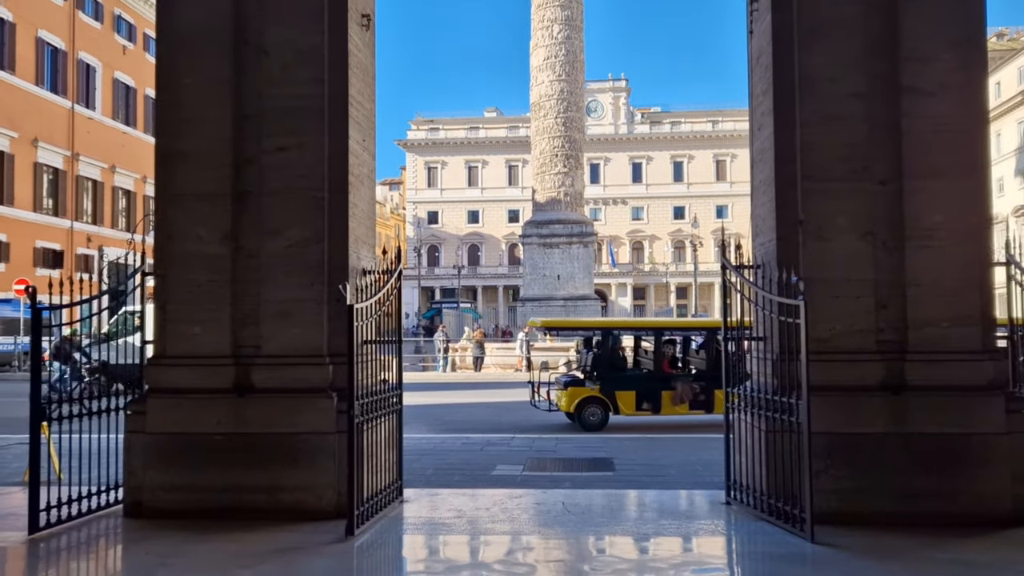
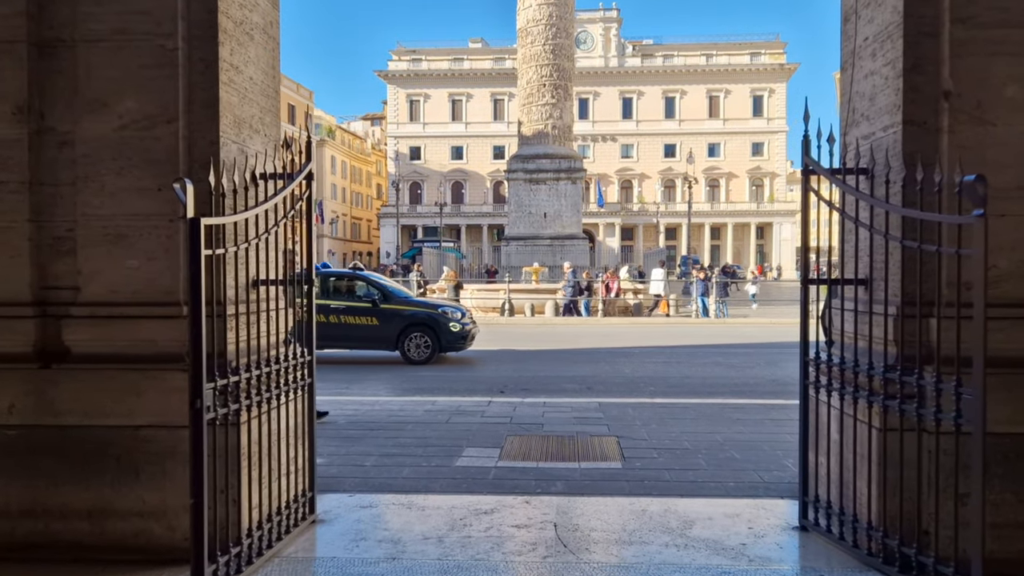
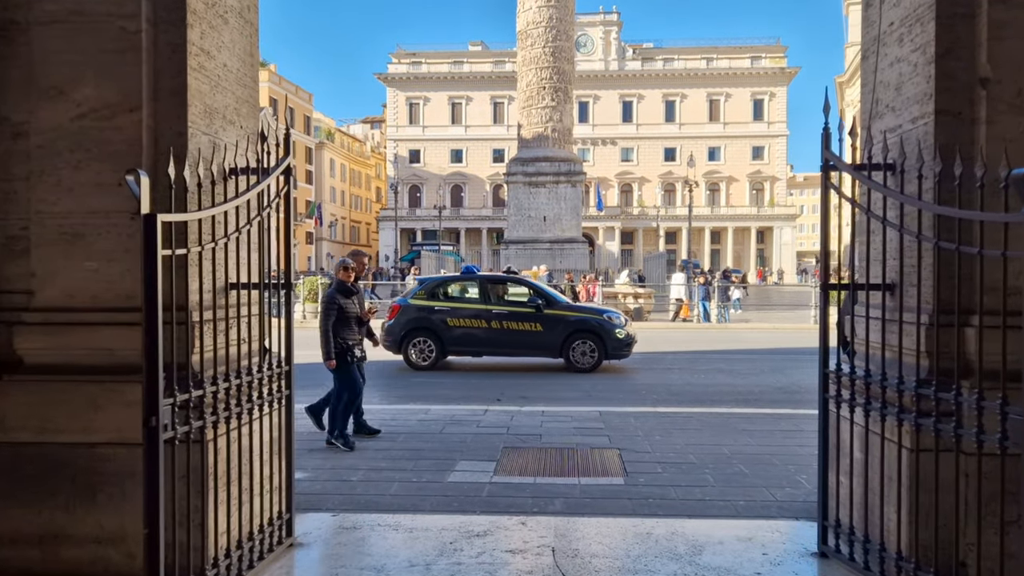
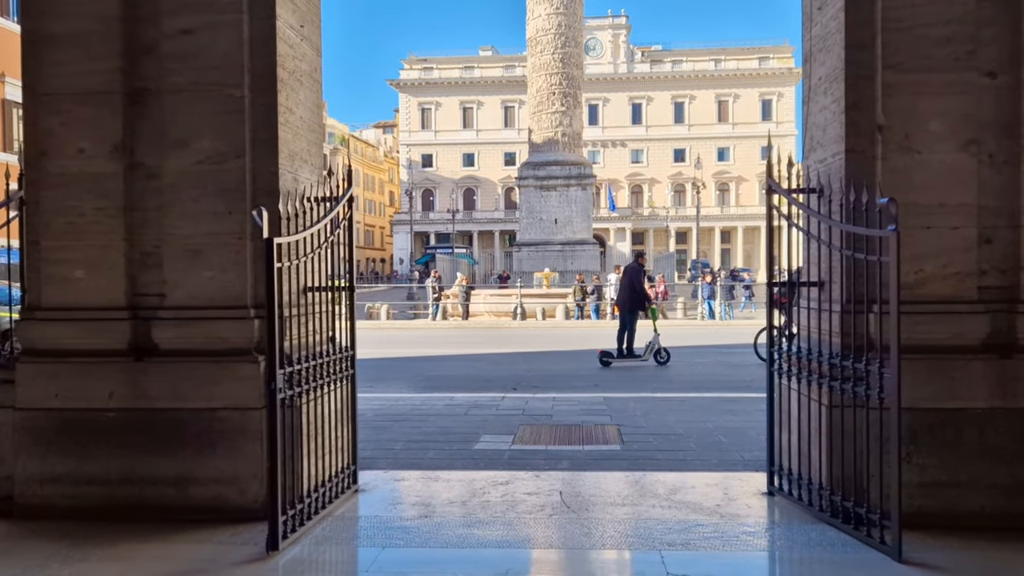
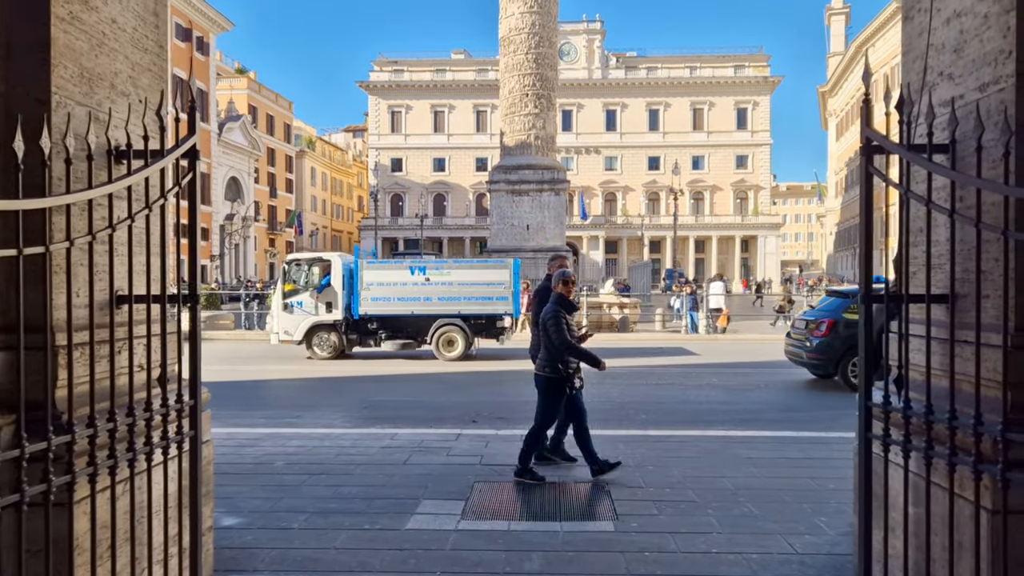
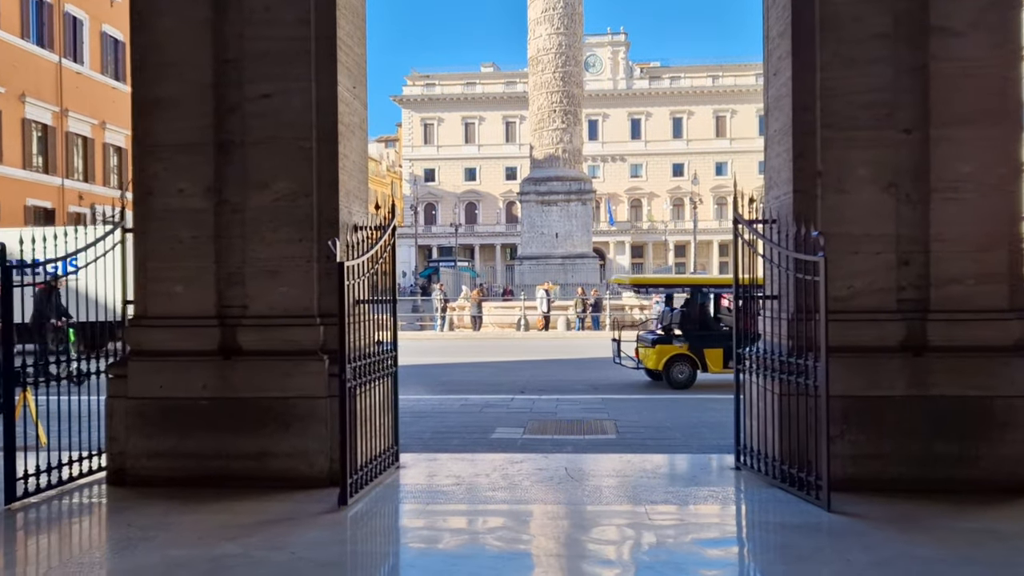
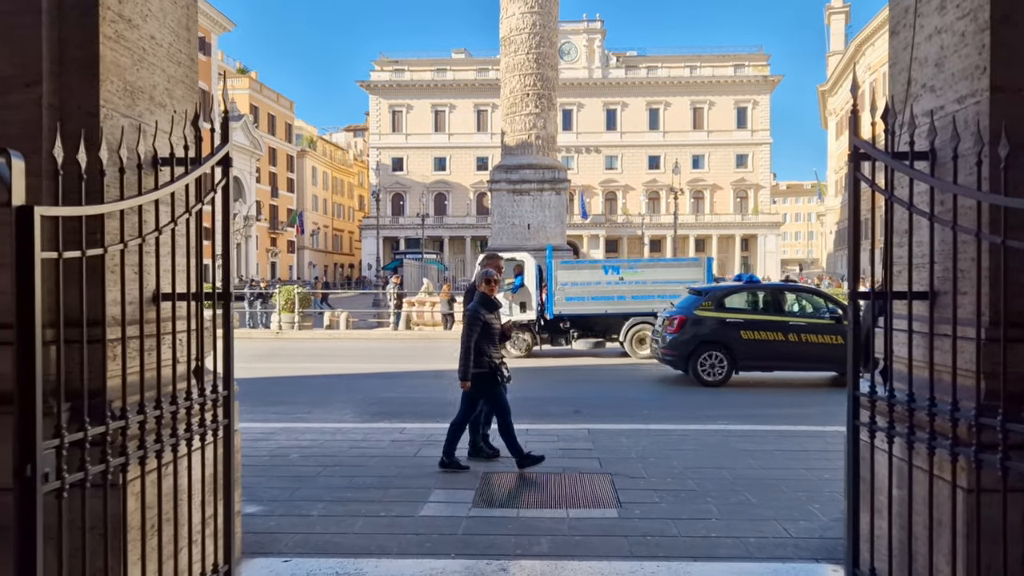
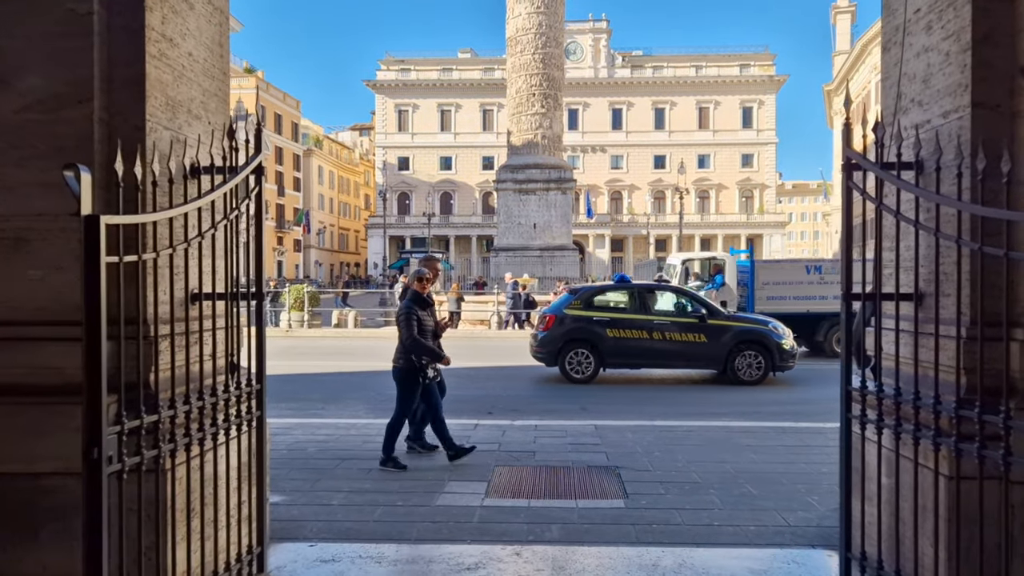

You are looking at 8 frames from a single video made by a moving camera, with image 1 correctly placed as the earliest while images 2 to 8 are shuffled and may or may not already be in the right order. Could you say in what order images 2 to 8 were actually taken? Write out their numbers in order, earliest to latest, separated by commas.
6, 4, 2, 3, 8, 7, 5
